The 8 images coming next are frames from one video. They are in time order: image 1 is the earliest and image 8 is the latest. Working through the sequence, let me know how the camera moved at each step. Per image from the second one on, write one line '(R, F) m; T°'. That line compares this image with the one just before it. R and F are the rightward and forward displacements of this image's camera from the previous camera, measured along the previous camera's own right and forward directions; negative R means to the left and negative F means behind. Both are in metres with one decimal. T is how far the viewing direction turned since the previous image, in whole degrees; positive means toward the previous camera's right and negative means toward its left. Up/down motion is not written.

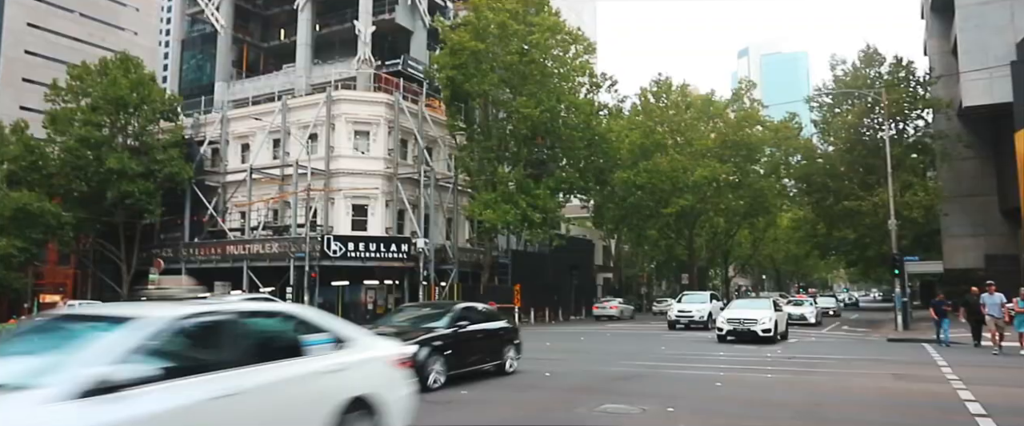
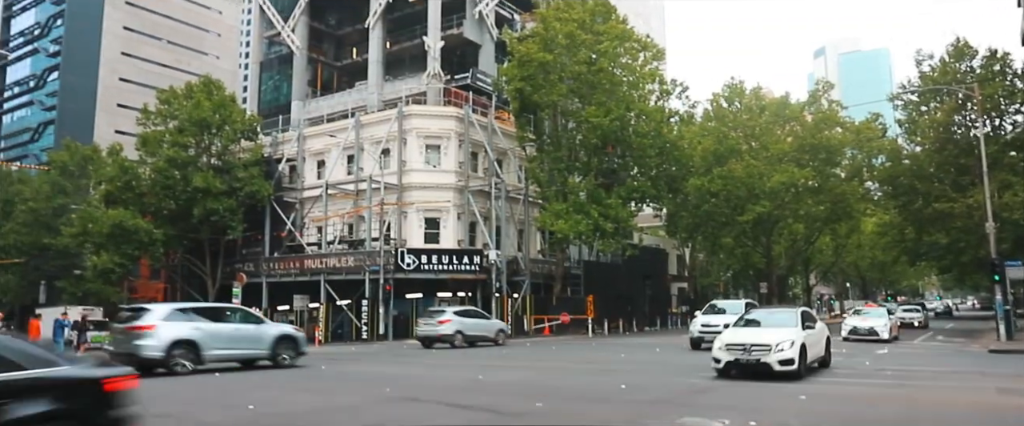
(-0.8, +0.1) m; -5°
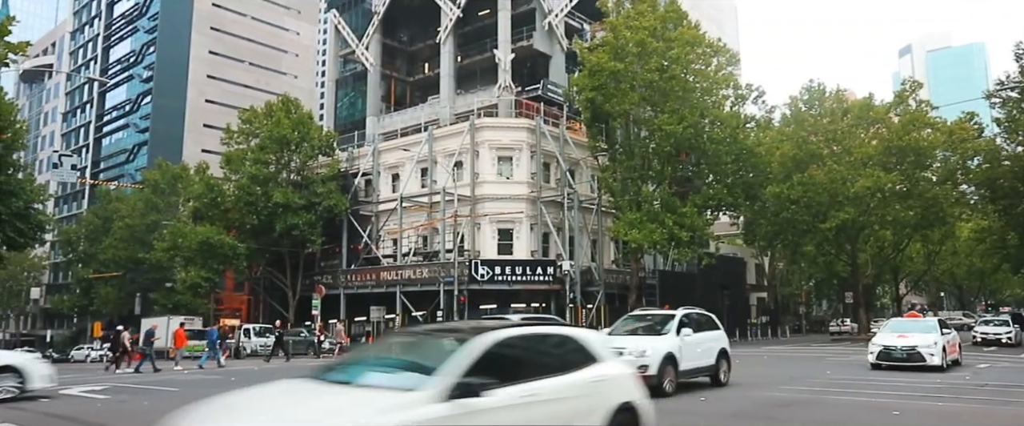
(-0.9, +0.1) m; -5°
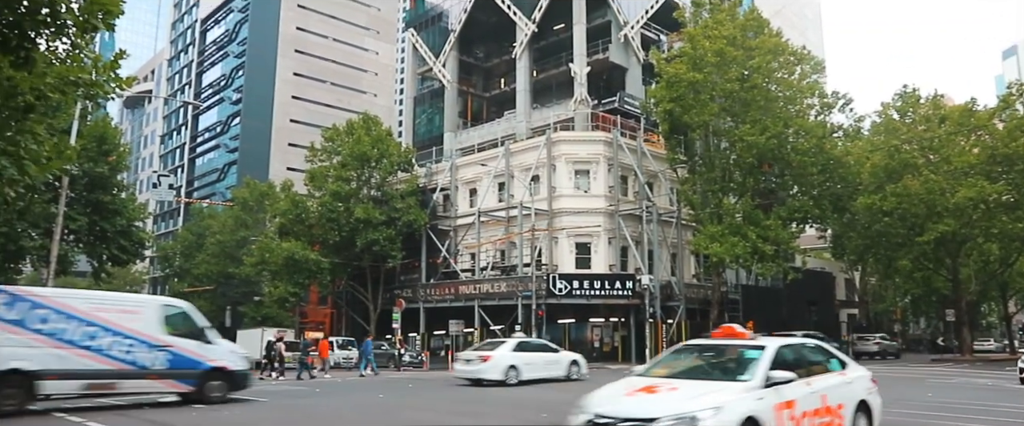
(-0.9, 0.0) m; -5°
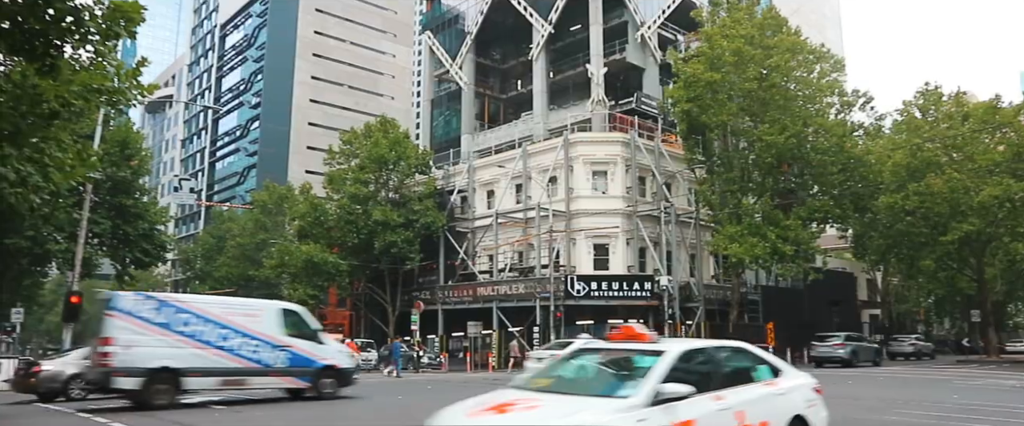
(-0.2, 0.0) m; -1°
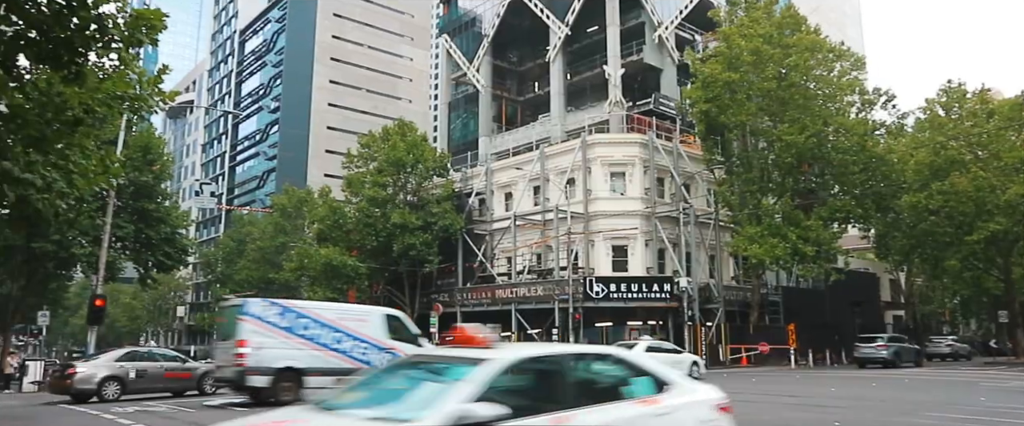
(-0.2, 0.0) m; -1°
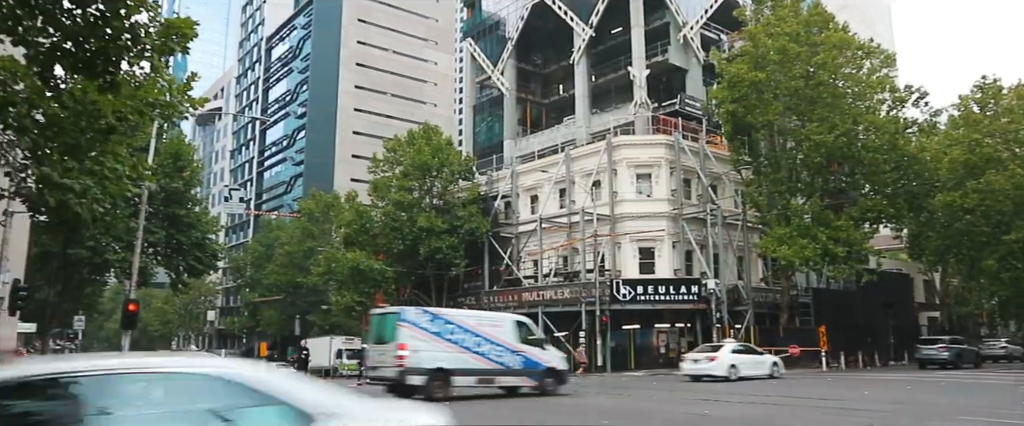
(-0.3, 0.0) m; -2°
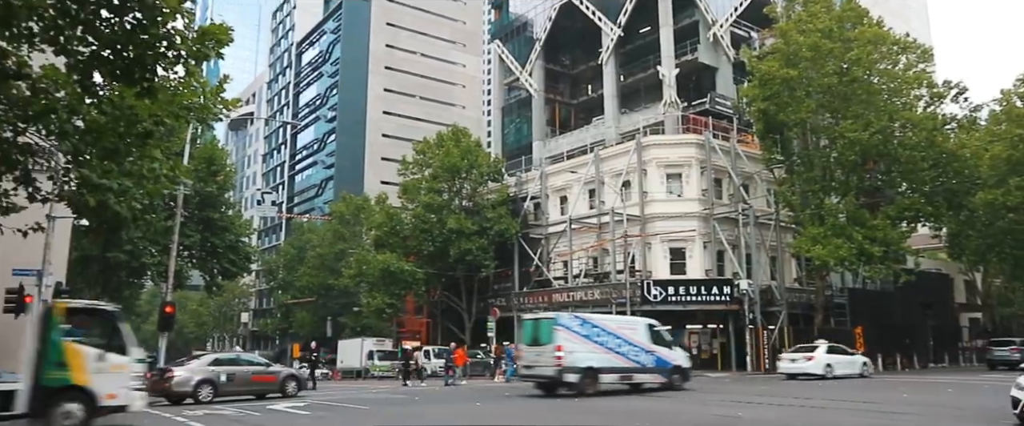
(-0.3, 0.0) m; -2°
